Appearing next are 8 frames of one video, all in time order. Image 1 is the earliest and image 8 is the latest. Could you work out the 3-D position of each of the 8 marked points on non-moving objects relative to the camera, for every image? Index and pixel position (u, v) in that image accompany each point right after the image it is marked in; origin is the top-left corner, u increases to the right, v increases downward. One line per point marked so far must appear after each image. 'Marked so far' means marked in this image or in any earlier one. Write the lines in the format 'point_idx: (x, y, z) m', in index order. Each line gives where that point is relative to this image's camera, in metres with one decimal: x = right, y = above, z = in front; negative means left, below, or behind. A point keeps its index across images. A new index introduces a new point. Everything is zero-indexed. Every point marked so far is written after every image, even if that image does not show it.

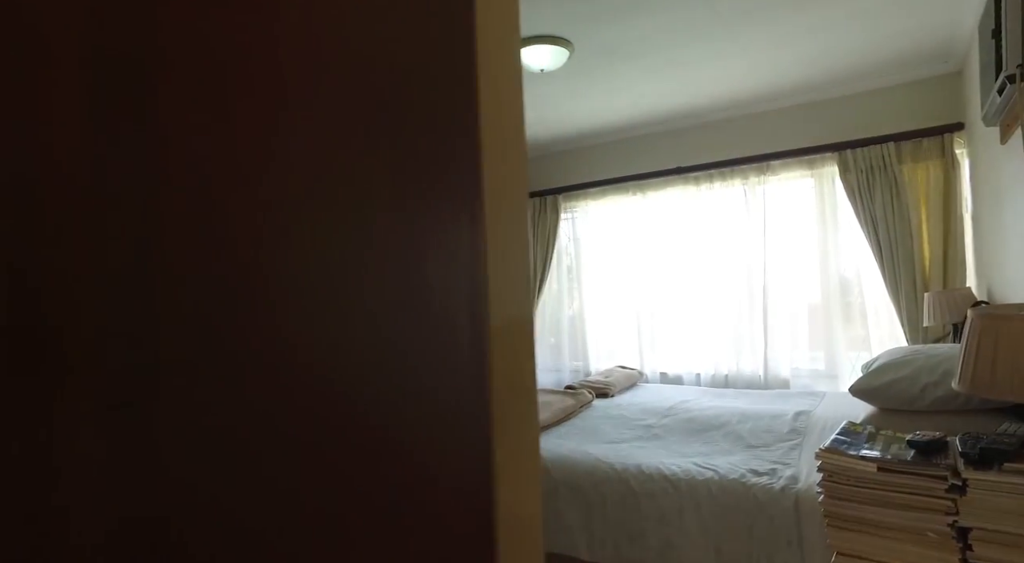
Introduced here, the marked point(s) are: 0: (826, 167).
0: (+2.2, +0.8, +4.1) m
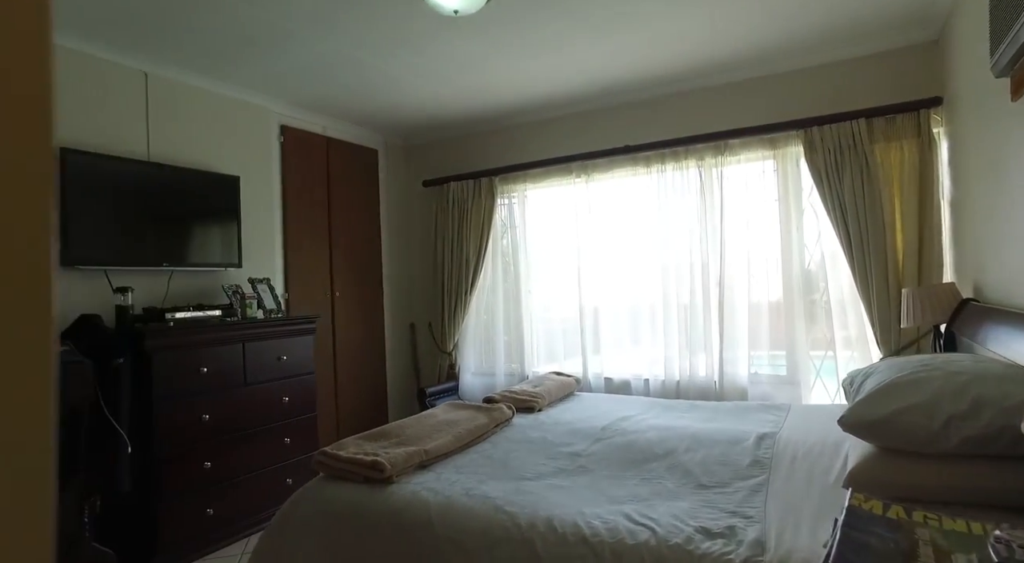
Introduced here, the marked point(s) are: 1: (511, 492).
0: (+1.7, +0.9, +3.6) m
1: (0.0, -0.6, +1.7) m
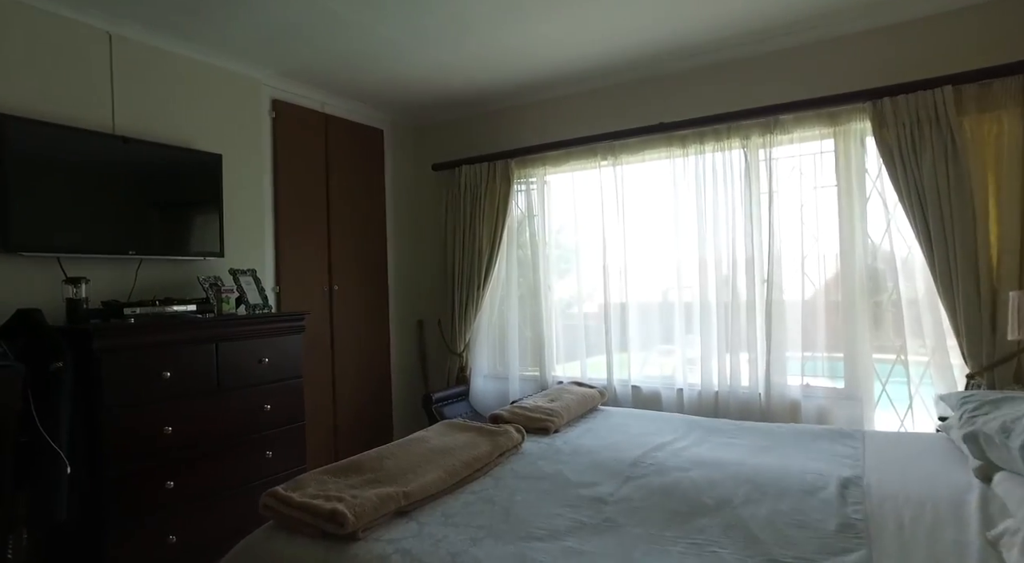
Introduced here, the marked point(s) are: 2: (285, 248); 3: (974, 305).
0: (+1.8, +0.9, +3.1) m
1: (0.0, -0.6, +1.3) m
2: (-1.4, +0.2, +3.4) m
3: (+2.2, -0.1, +2.7) m
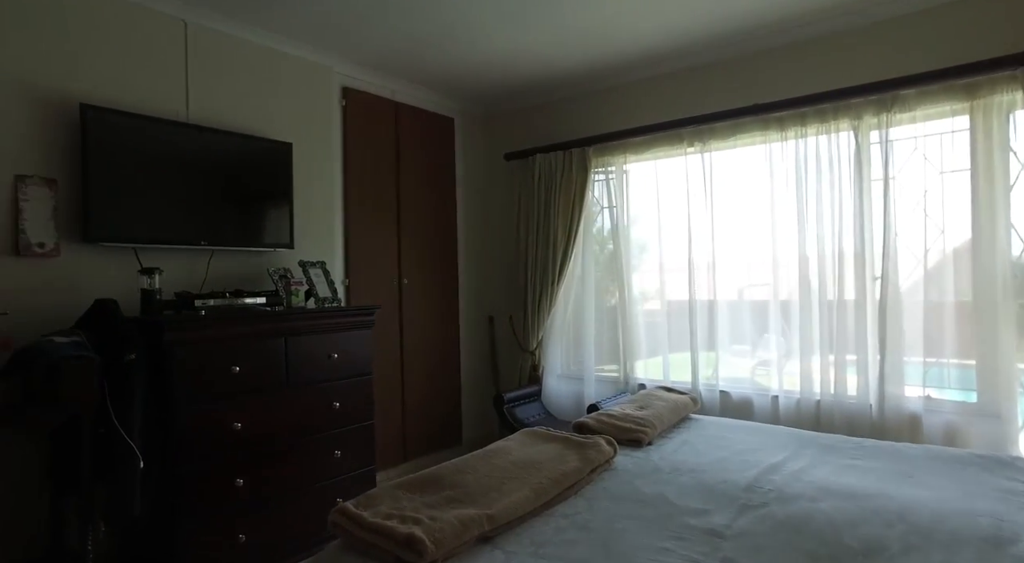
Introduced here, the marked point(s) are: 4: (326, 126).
0: (+2.2, +0.9, +2.6) m
1: (+0.2, -0.6, +1.0) m
2: (-0.9, +0.2, +3.3) m
3: (+2.5, -0.1, +2.2) m
4: (-1.0, +0.9, +3.2) m
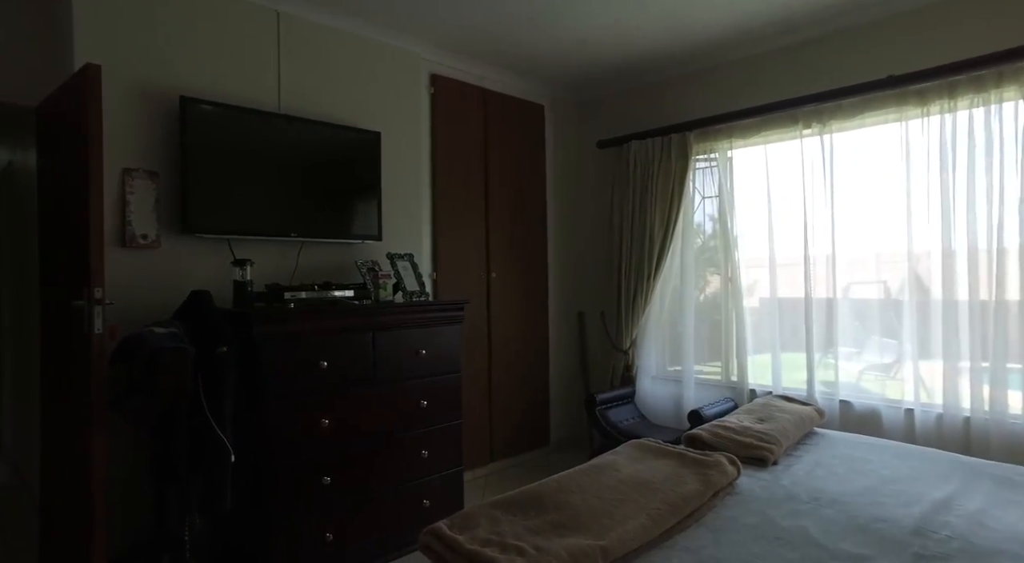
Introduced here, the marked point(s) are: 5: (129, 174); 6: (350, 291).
0: (+2.6, +0.9, +2.1) m
1: (+0.4, -0.6, +0.8) m
2: (-0.4, +0.3, +3.2) m
3: (+2.9, -0.1, +1.7) m
4: (-0.5, +0.9, +3.1) m
5: (-1.5, +0.4, +2.2) m
6: (-0.7, 0.0, +2.5) m
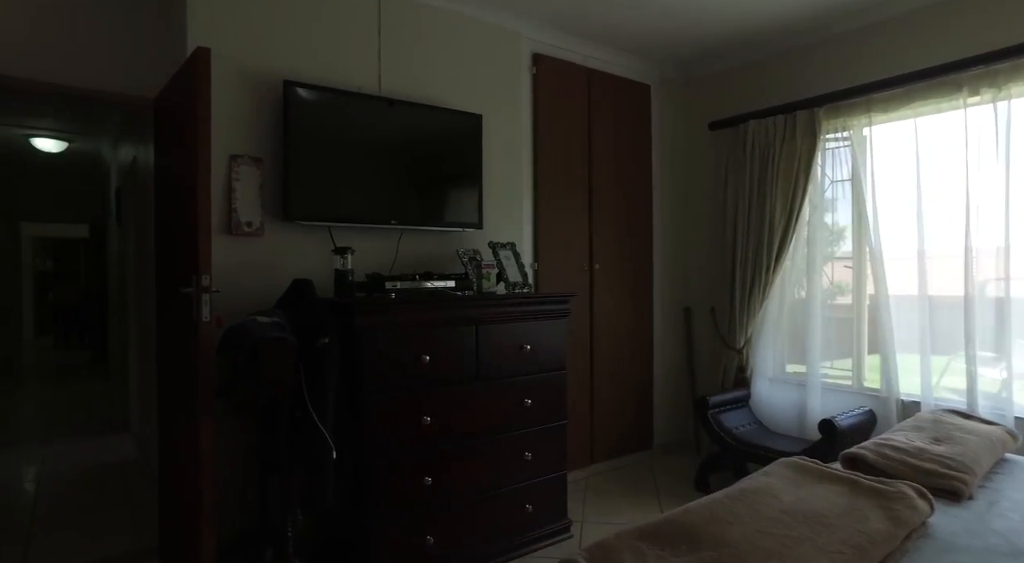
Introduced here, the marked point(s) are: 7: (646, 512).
0: (+3.0, +0.9, +1.5) m
1: (+0.6, -0.6, +0.6) m
2: (+0.2, +0.3, +3.1) m
3: (+3.2, -0.1, +1.0) m
4: (0.0, +1.0, +2.9) m
5: (-1.0, +0.5, +2.1) m
6: (-0.3, 0.0, +2.3) m
7: (+0.7, -1.1, +2.8) m
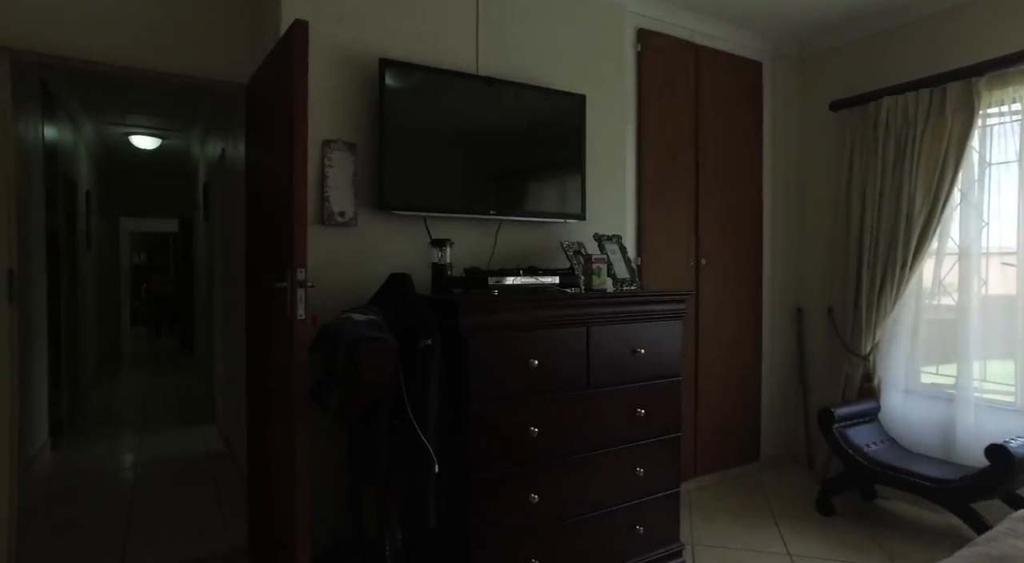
0: (+3.3, +0.9, +0.9) m
1: (+0.8, -0.6, +0.3) m
2: (+0.7, +0.3, +2.8) m
3: (+3.4, -0.1, +0.5) m
4: (+0.5, +1.0, +2.7) m
5: (-0.6, +0.5, +2.0) m
6: (+0.2, 0.0, +2.1) m
7: (+1.1, -1.1, +2.5) m
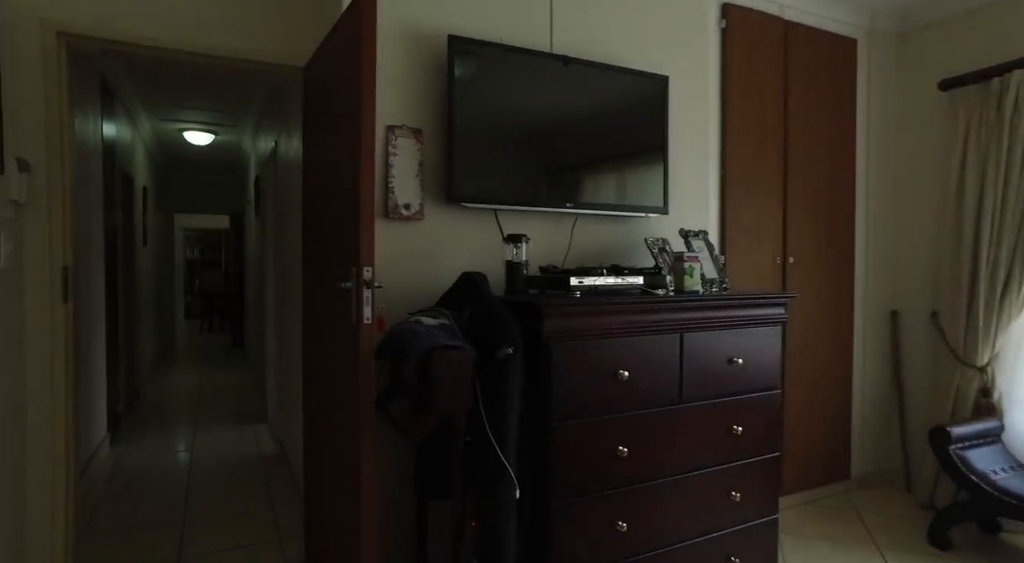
0: (+3.5, +0.8, +0.5) m
1: (+0.9, -0.6, 0.0) m
2: (+1.0, +0.3, +2.5) m
3: (+3.6, -0.1, 0.0) m
4: (+0.8, +1.0, +2.4) m
5: (-0.4, +0.5, +1.8) m
6: (+0.4, 0.0, +1.9) m
7: (+1.4, -1.1, +2.2) m
